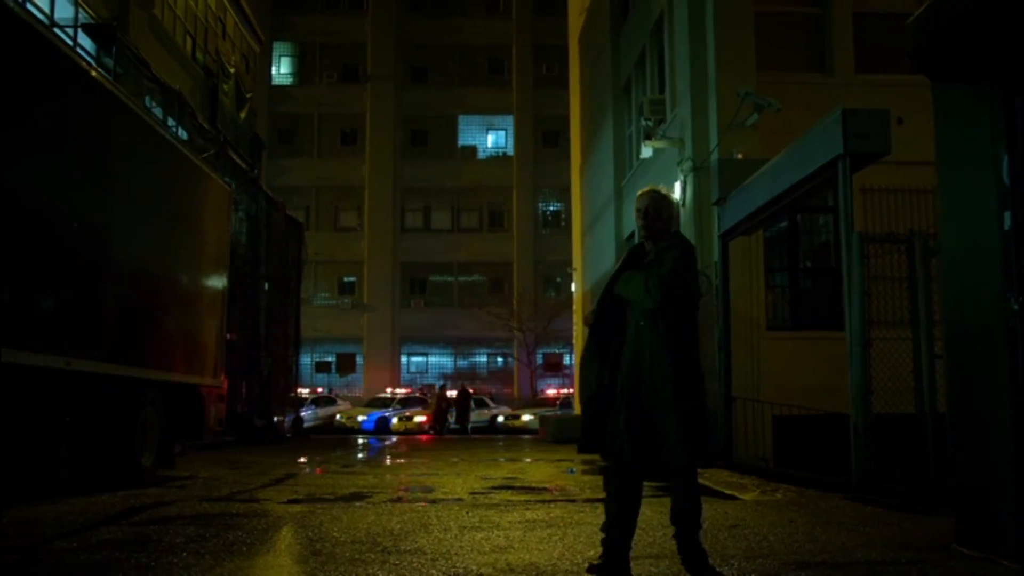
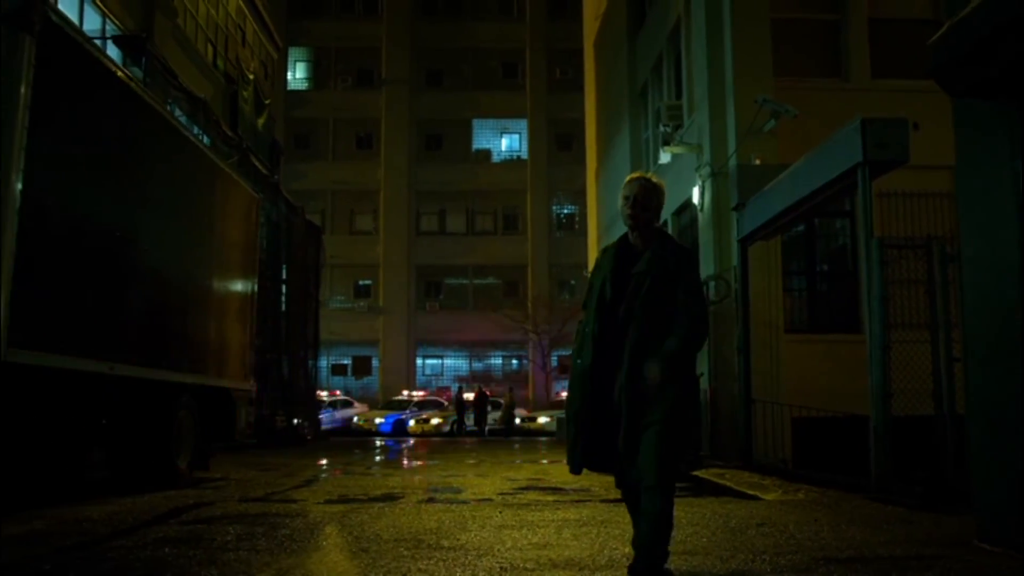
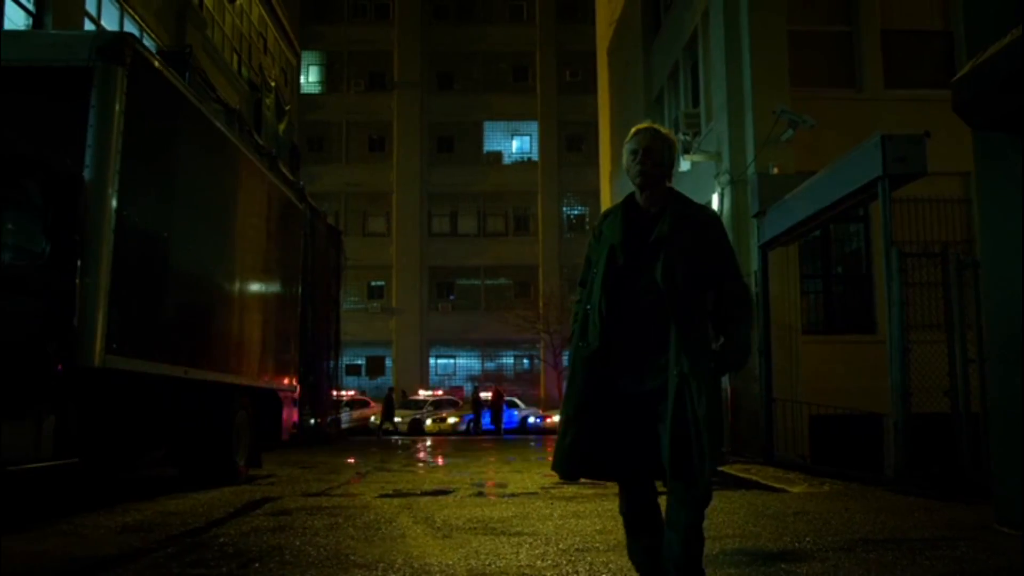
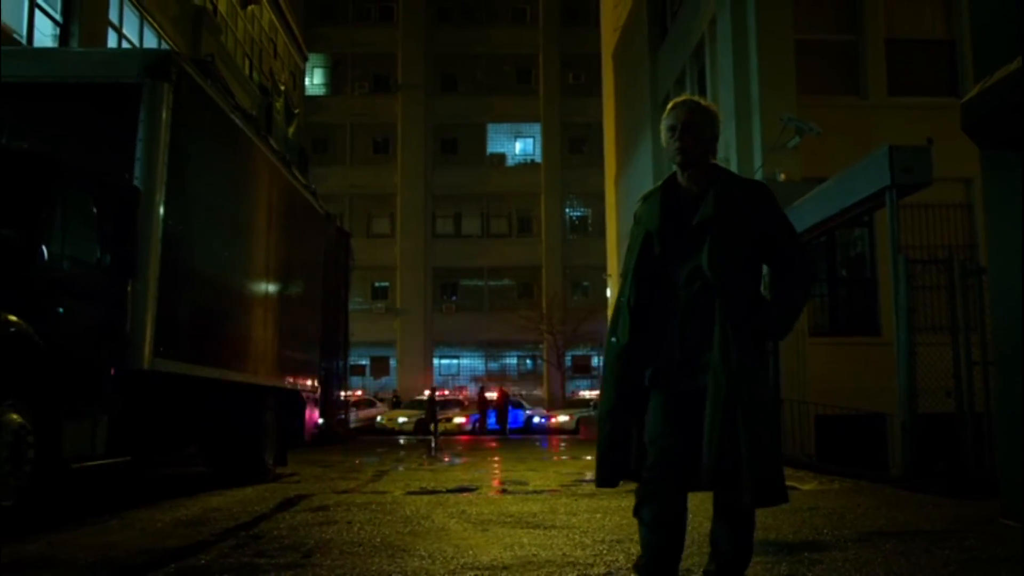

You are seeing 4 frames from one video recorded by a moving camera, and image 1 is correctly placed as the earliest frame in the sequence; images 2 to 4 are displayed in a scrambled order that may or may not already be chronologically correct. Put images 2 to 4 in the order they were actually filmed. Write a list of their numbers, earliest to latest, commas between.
2, 3, 4
